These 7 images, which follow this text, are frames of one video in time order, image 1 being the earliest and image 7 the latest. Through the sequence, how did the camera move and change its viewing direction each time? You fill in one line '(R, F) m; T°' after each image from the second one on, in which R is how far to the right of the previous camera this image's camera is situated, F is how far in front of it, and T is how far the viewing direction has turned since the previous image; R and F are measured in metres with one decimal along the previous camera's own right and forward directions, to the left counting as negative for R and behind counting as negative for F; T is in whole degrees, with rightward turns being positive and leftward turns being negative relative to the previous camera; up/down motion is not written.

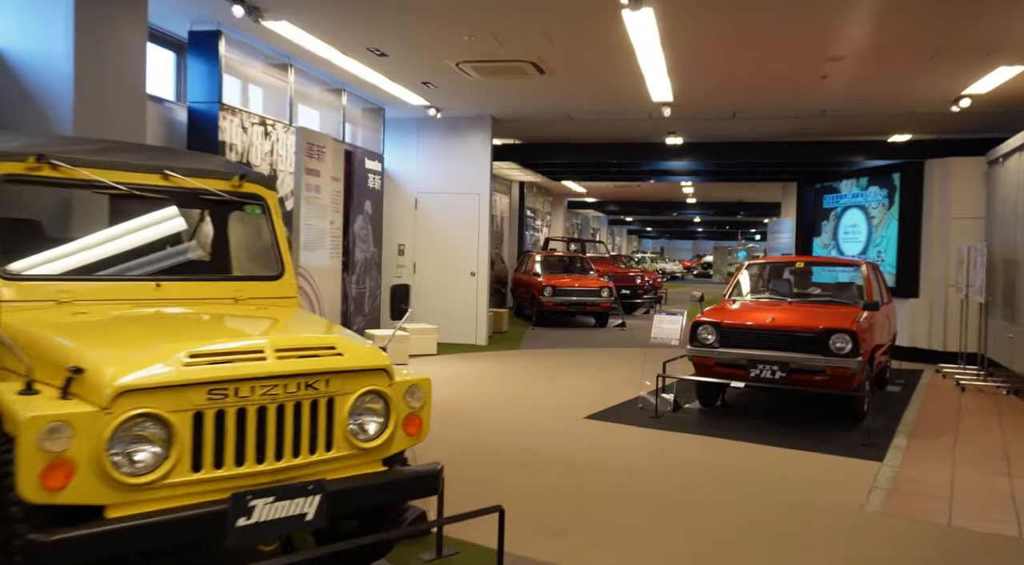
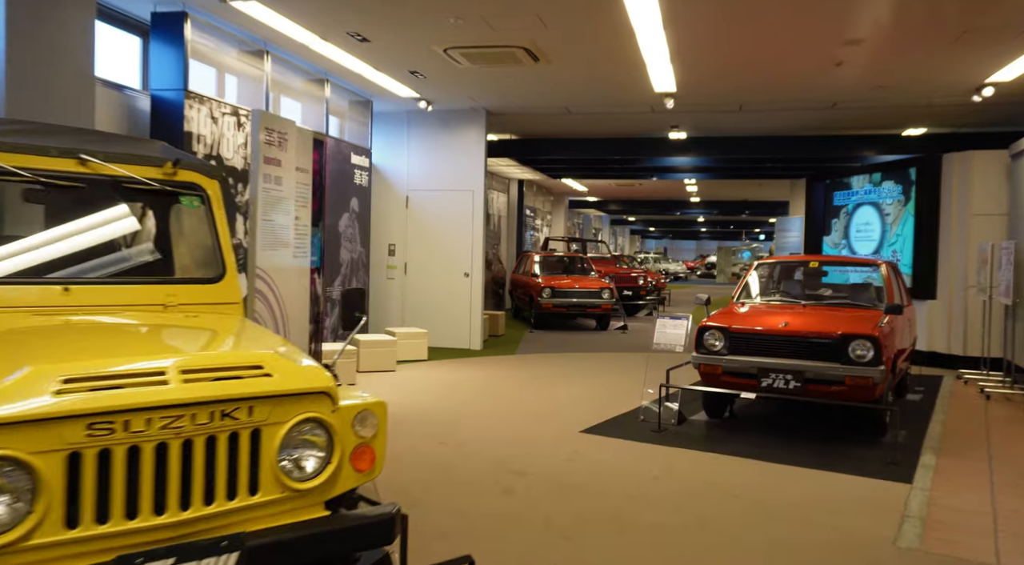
(+0.1, +0.6) m; 0°
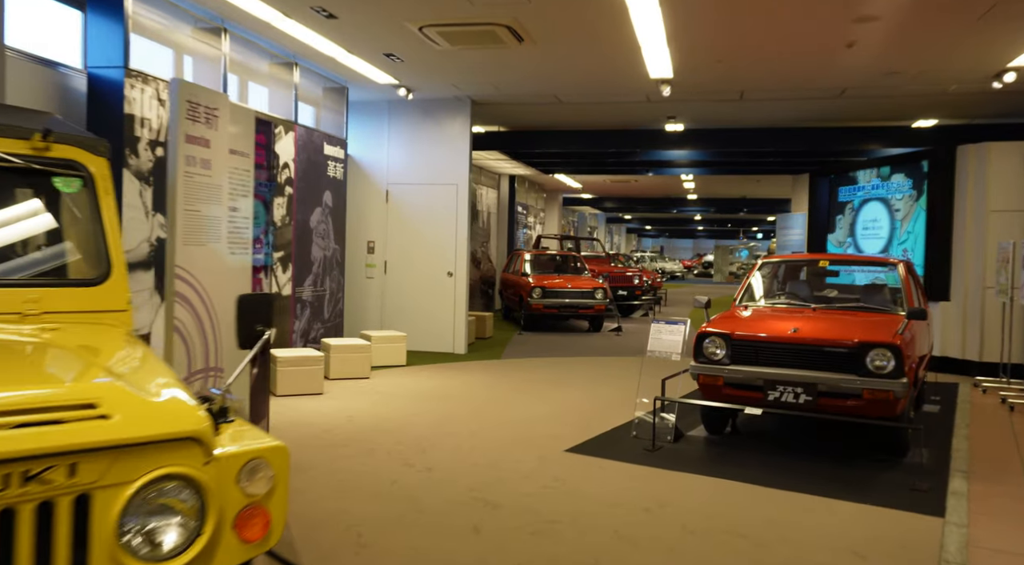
(+0.2, +0.7) m; 0°
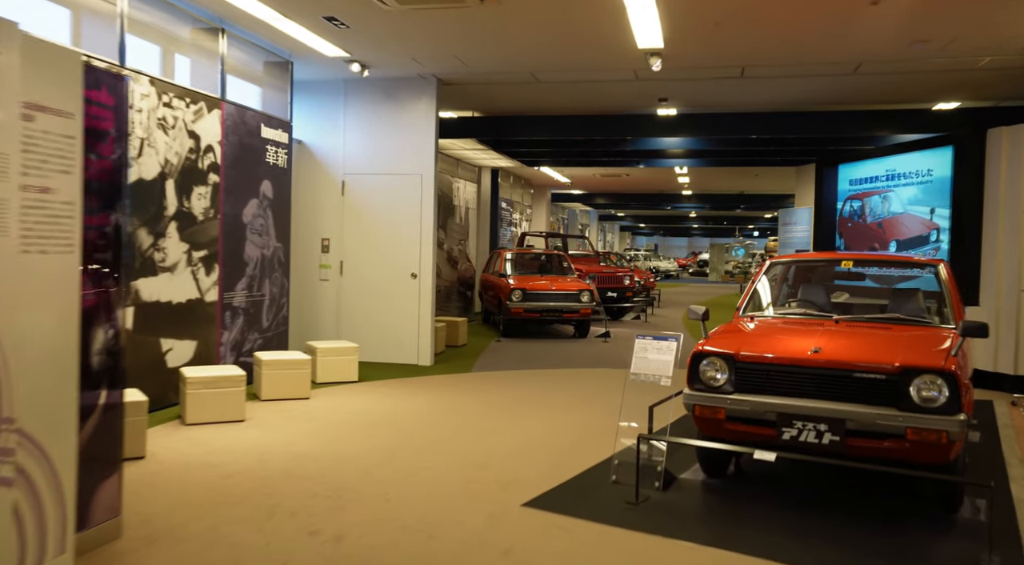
(+0.3, +1.3) m; 0°
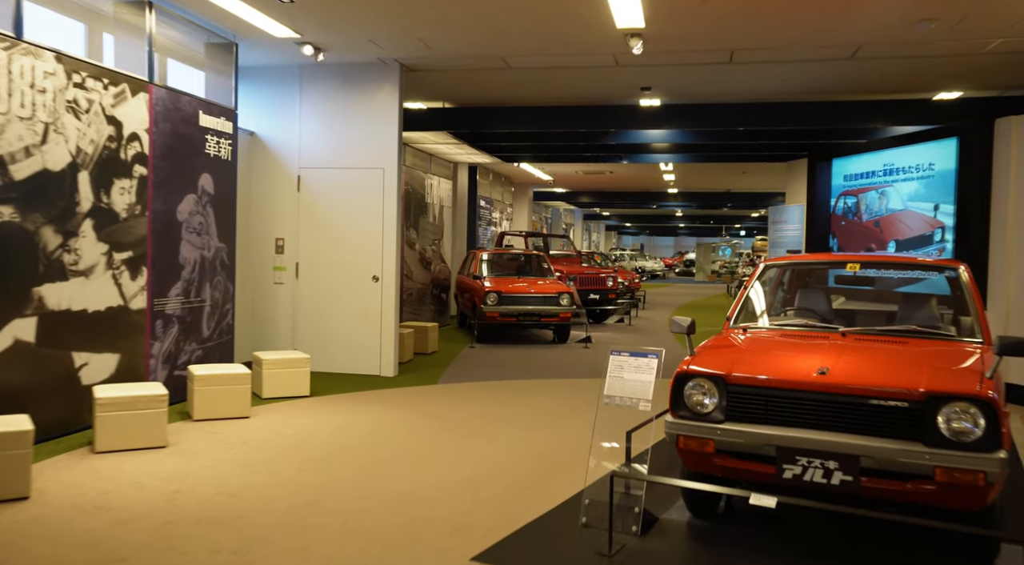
(+0.2, +0.8) m; +1°
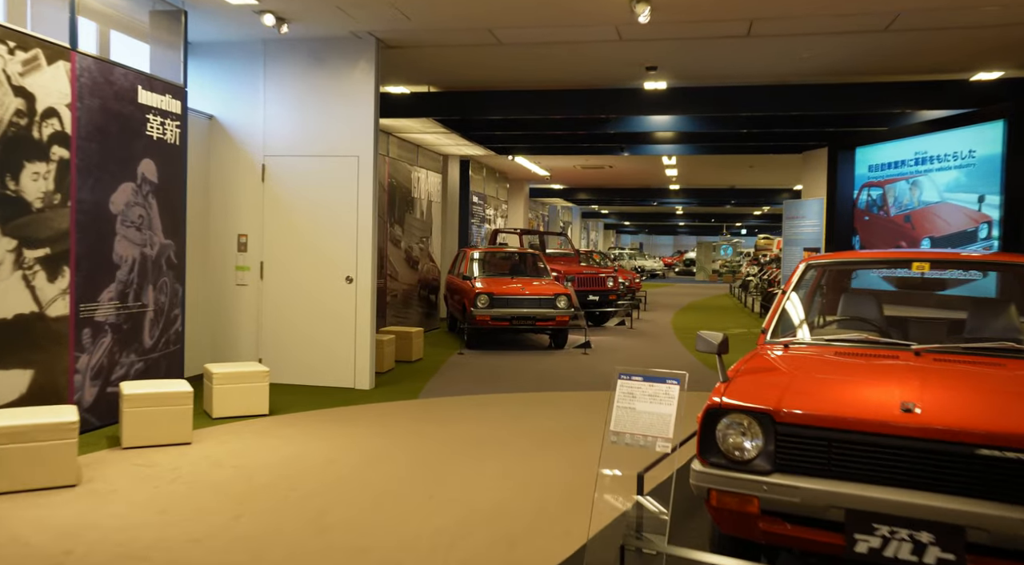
(+0.1, +1.0) m; 0°
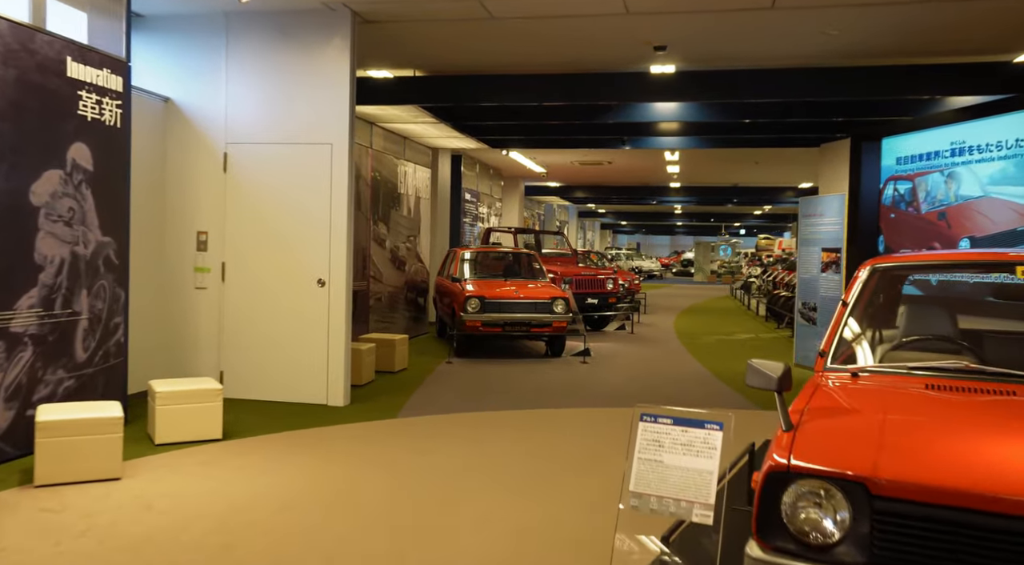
(0.0, +0.9) m; 0°
